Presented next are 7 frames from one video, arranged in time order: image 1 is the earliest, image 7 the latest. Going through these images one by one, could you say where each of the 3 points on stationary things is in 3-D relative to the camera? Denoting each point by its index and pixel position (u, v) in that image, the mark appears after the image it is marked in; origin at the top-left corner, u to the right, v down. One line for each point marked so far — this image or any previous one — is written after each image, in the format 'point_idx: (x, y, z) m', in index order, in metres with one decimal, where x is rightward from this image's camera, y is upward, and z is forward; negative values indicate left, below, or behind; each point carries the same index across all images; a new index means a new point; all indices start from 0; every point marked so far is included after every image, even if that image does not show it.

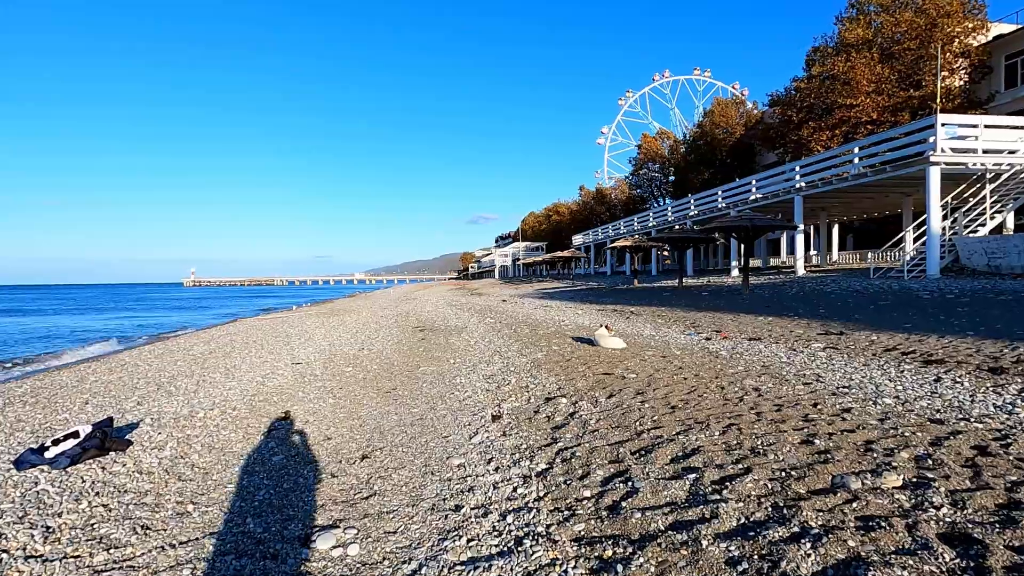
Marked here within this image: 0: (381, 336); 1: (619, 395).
0: (-3.9, -1.5, +16.2) m
1: (+1.2, -1.2, +6.3) m
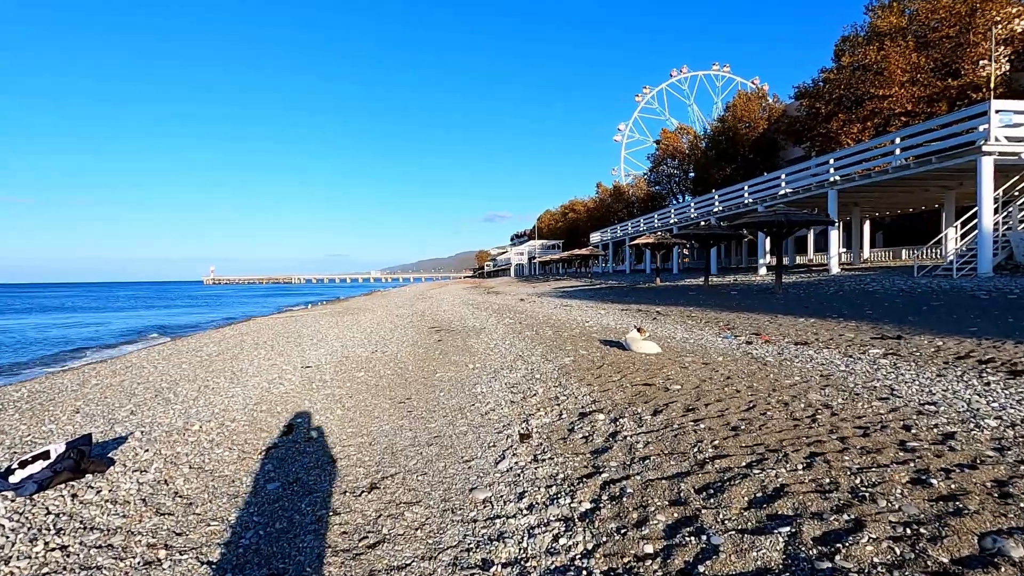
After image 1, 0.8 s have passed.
0: (-3.3, -1.4, +15.5) m
1: (+1.5, -1.2, +5.4) m
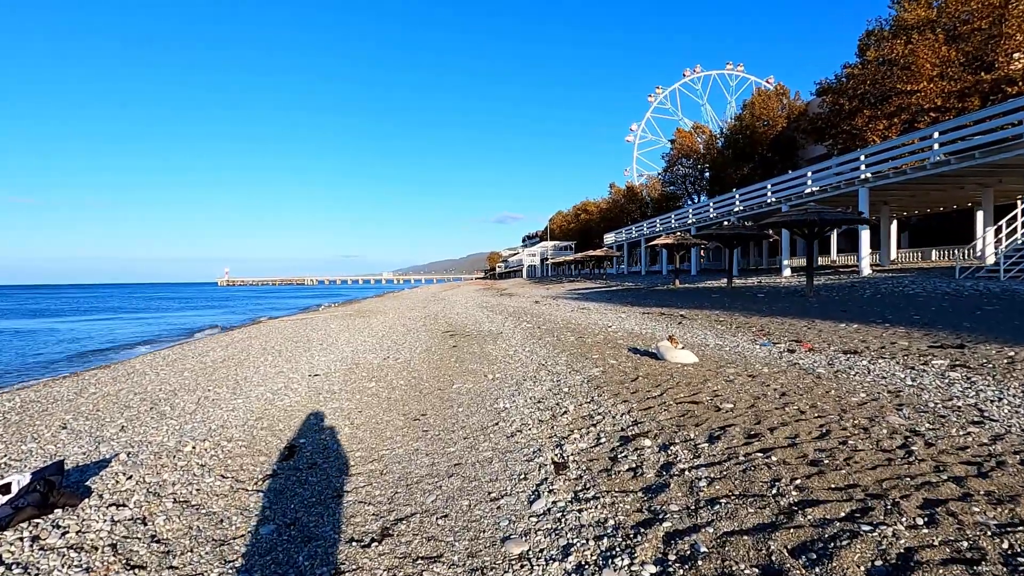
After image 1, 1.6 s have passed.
0: (-2.8, -1.5, +14.8) m
1: (+1.8, -1.3, +4.7) m
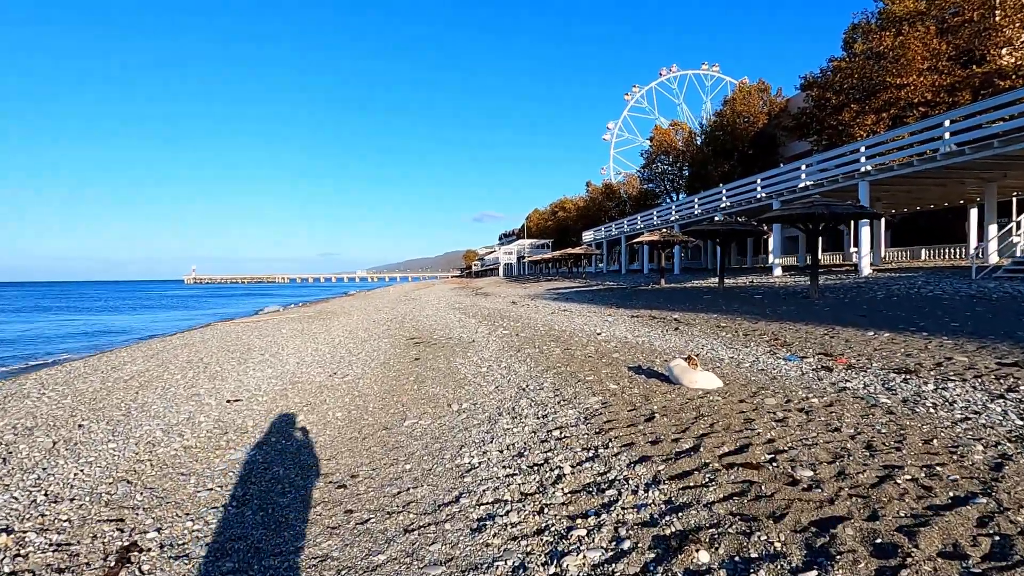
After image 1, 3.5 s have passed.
0: (-3.4, -1.5, +12.7) m
1: (+1.7, -1.4, +2.7) m
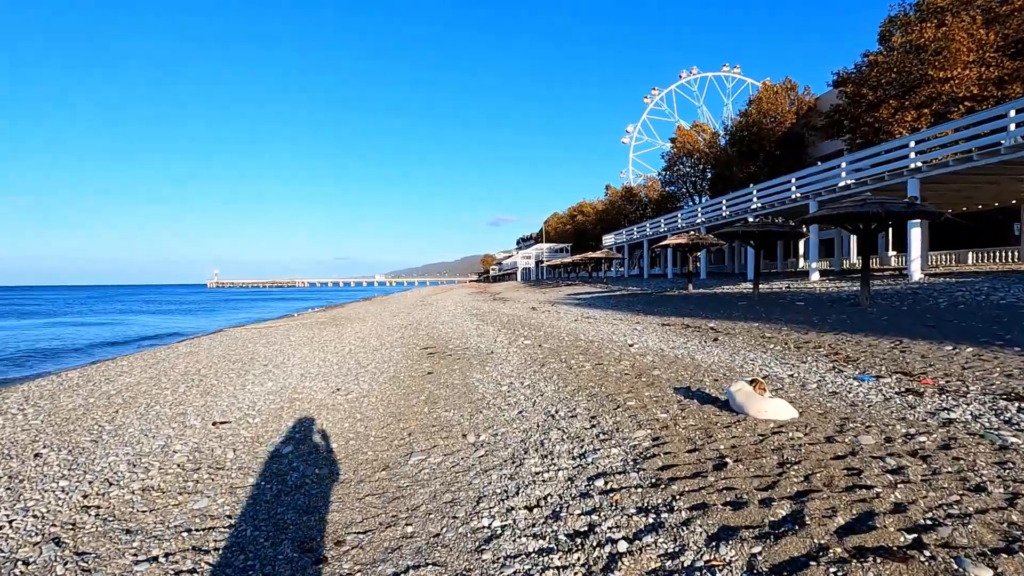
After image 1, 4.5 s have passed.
0: (-3.0, -1.7, +11.6) m
1: (+1.8, -1.4, +1.6) m
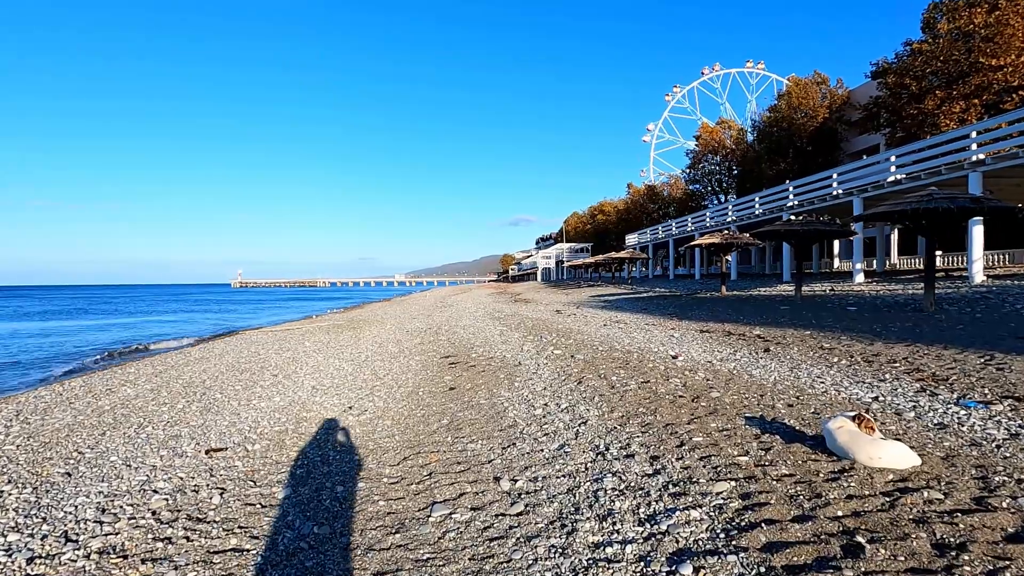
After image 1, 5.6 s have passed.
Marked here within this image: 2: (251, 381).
0: (-2.4, -1.7, +10.7) m
1: (+2.0, -1.5, +0.5) m
2: (-5.2, -1.8, +10.8) m
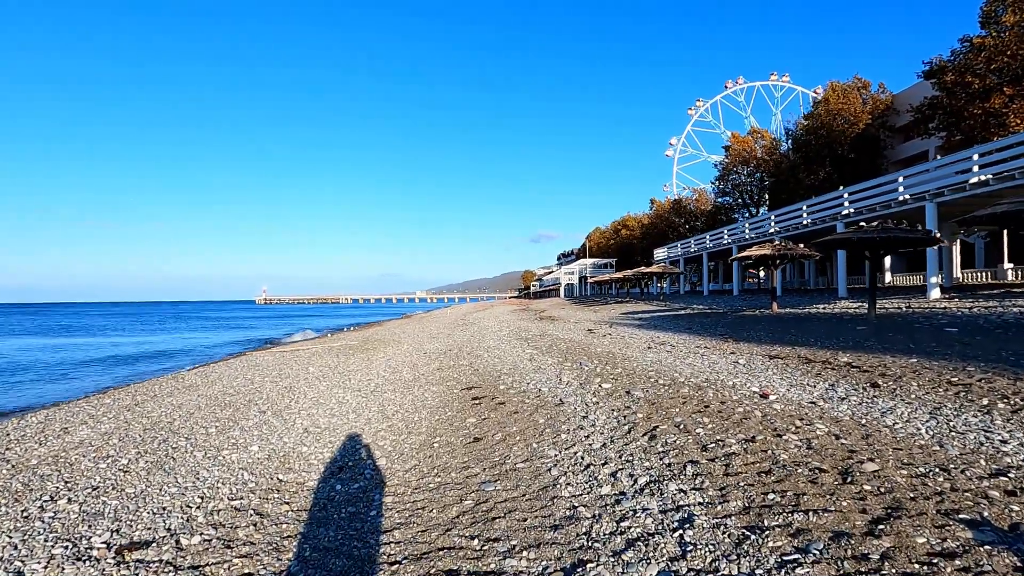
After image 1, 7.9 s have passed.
0: (-1.8, -2.0, +8.6) m
1: (+2.3, -1.5, -1.8) m
2: (-4.6, -2.1, +8.8) m
